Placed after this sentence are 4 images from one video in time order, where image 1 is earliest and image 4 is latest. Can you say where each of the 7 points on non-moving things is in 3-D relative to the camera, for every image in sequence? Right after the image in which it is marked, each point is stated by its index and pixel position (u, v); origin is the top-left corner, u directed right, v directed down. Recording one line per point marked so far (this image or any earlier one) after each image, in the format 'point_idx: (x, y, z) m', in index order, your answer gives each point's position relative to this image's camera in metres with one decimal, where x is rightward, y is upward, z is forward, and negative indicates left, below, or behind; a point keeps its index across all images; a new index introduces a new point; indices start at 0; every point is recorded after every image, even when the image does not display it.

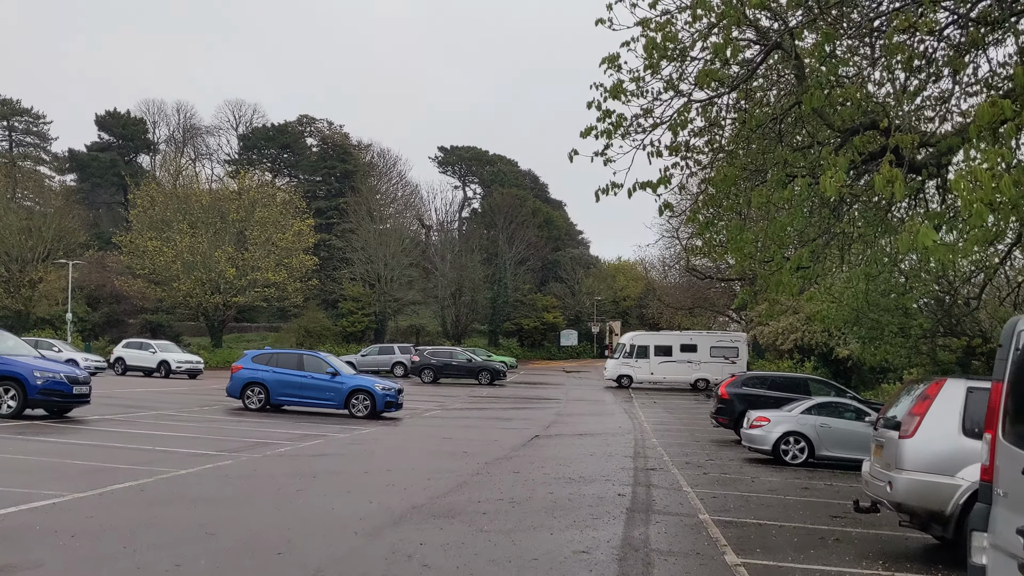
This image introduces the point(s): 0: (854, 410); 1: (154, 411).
0: (+6.1, -2.2, +13.0) m
1: (-8.0, -2.8, +16.3) m
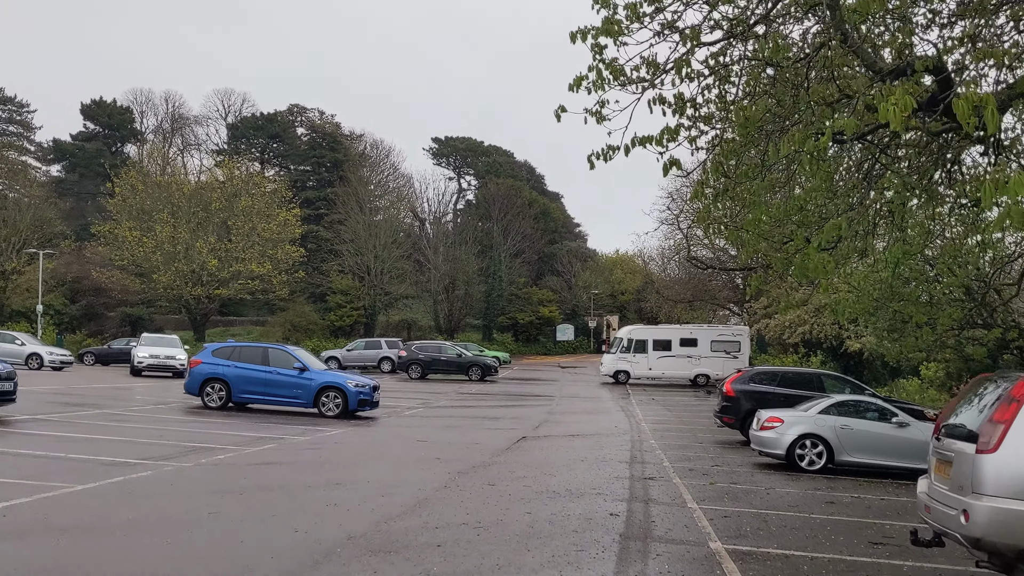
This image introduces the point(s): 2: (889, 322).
0: (+5.7, -1.9, +11.5) m
1: (-8.4, -2.5, +14.7) m
2: (+8.0, -0.7, +15.5) m
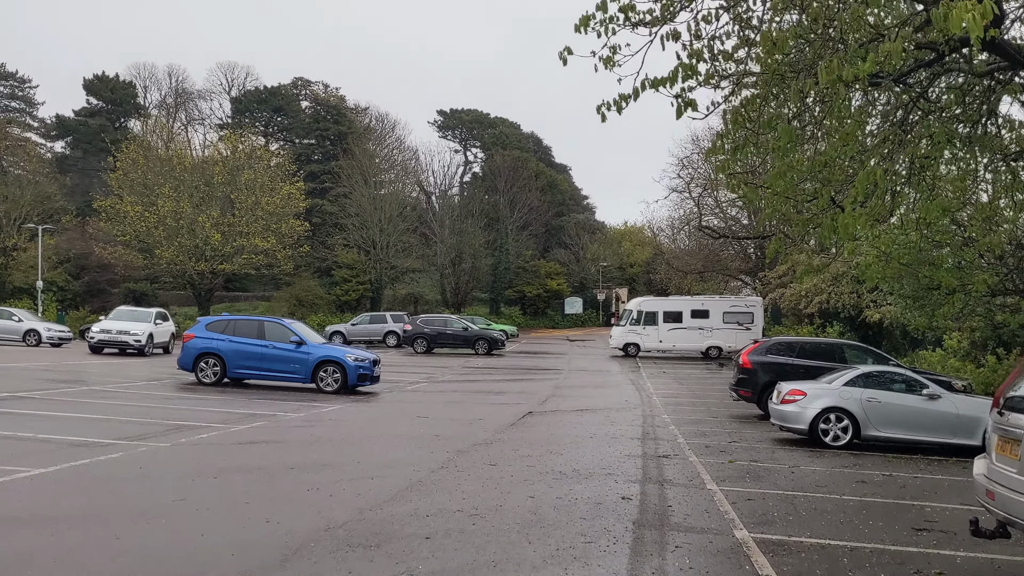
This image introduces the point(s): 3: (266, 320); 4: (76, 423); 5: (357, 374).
0: (+5.8, -1.4, +10.7) m
1: (-8.3, -1.9, +14.1) m
2: (+8.1, 0.0, +14.7) m
3: (-5.4, -0.7, +16.1) m
4: (-5.8, -1.8, +9.6) m
5: (-3.4, -1.9, +15.8) m
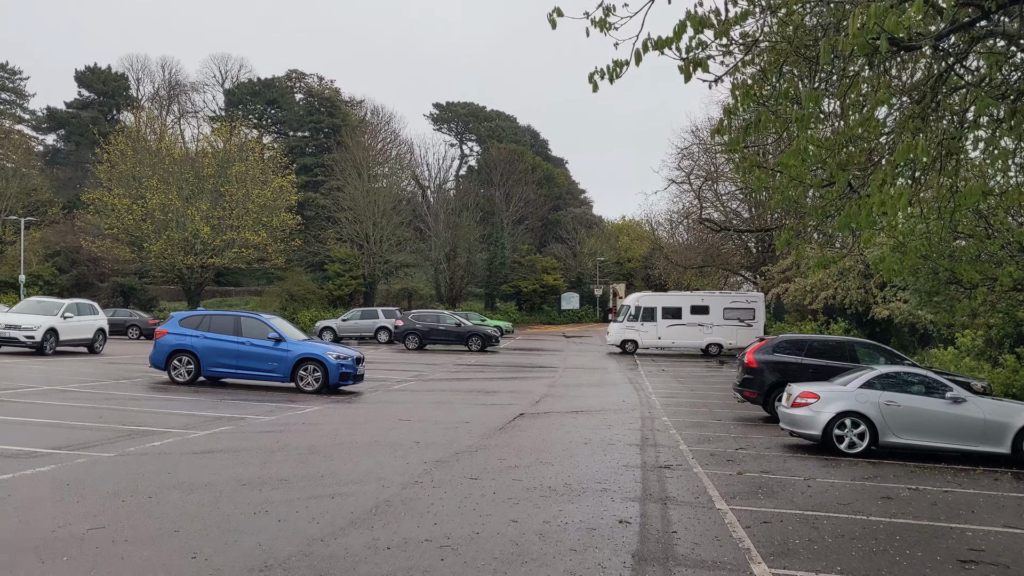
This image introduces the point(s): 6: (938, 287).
0: (+5.6, -1.3, +9.9) m
1: (-8.4, -1.8, +13.3) m
2: (+8.0, +0.1, +13.9) m
3: (-5.6, -0.6, +15.2) m
4: (-5.9, -1.7, +8.8) m
5: (-3.5, -1.7, +14.9) m
6: (+8.1, 0.0, +13.8) m
